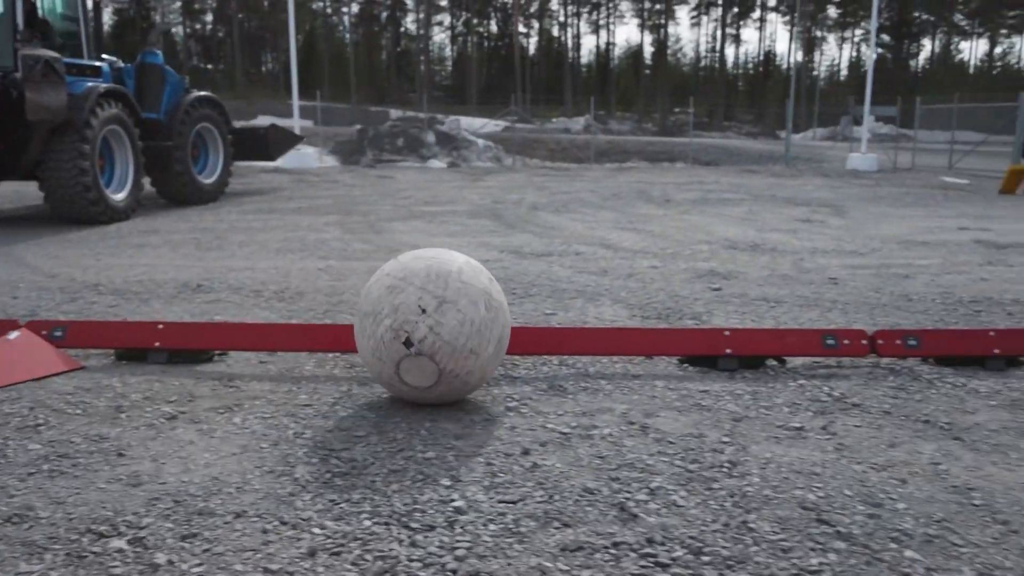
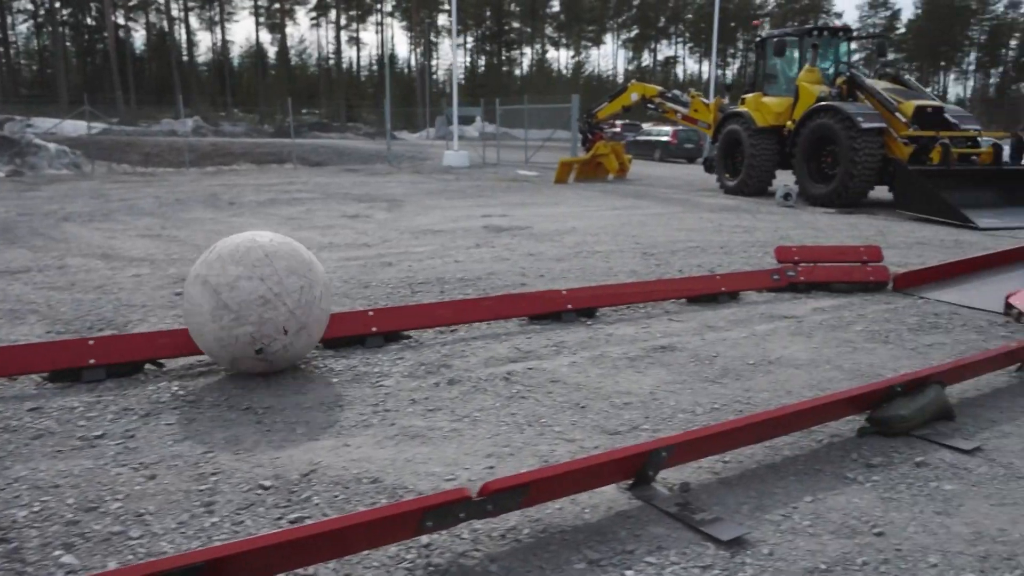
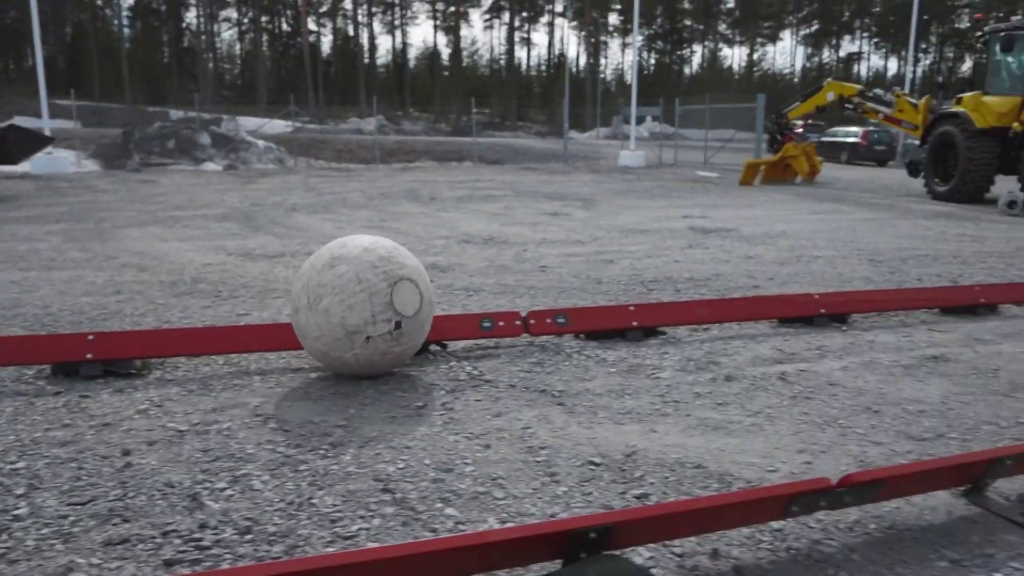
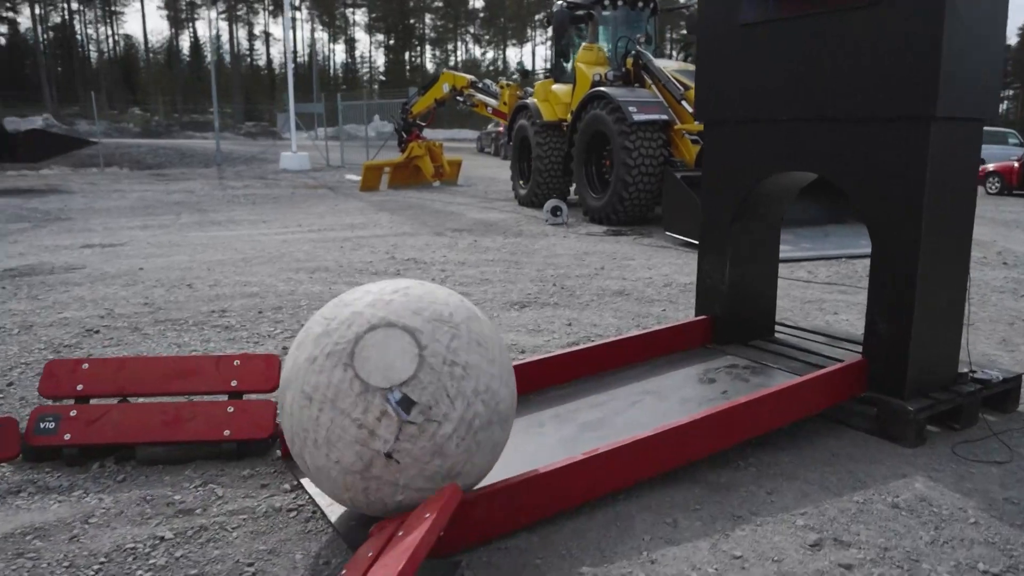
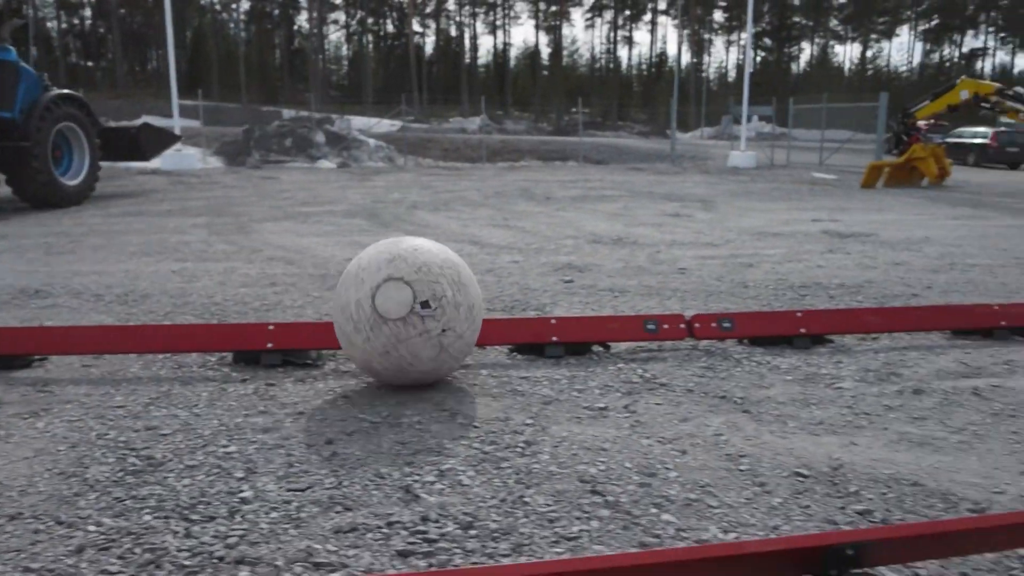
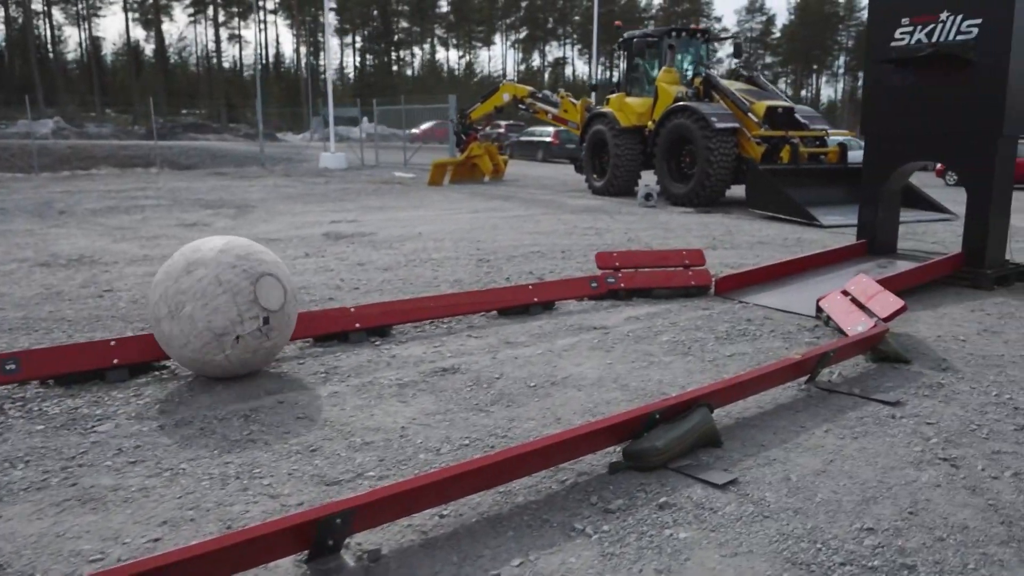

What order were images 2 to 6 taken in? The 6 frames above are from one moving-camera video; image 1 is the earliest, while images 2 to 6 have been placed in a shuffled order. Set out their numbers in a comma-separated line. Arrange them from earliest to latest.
5, 3, 2, 6, 4
